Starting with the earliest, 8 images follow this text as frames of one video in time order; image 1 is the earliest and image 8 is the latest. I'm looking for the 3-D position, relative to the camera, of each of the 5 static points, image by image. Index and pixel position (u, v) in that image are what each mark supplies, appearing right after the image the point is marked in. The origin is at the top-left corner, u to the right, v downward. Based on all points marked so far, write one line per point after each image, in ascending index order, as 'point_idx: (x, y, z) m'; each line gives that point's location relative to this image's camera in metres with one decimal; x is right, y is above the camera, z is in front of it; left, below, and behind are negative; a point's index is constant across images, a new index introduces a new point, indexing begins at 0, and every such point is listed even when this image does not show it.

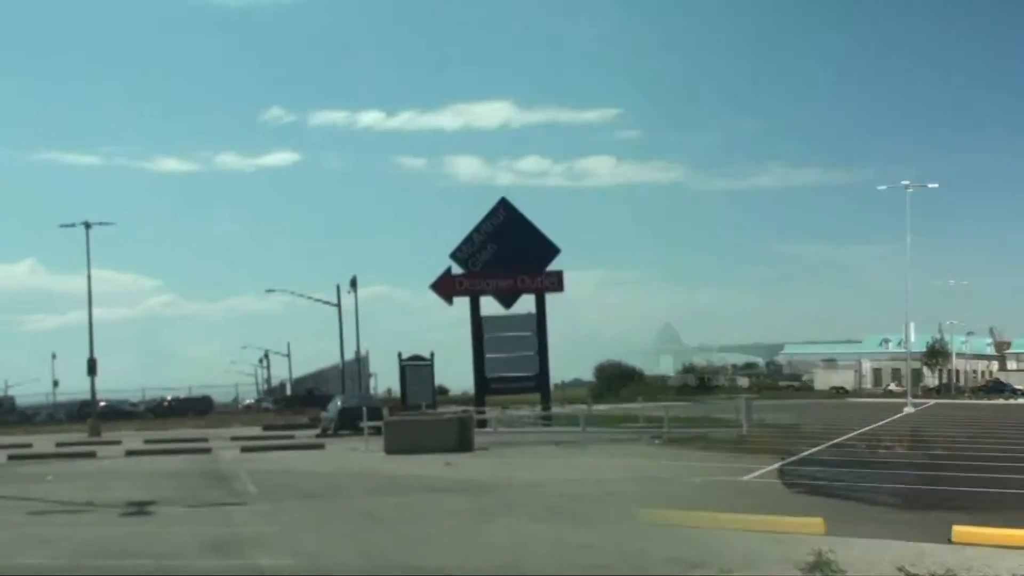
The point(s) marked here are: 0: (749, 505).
0: (+2.8, -2.6, +18.7) m
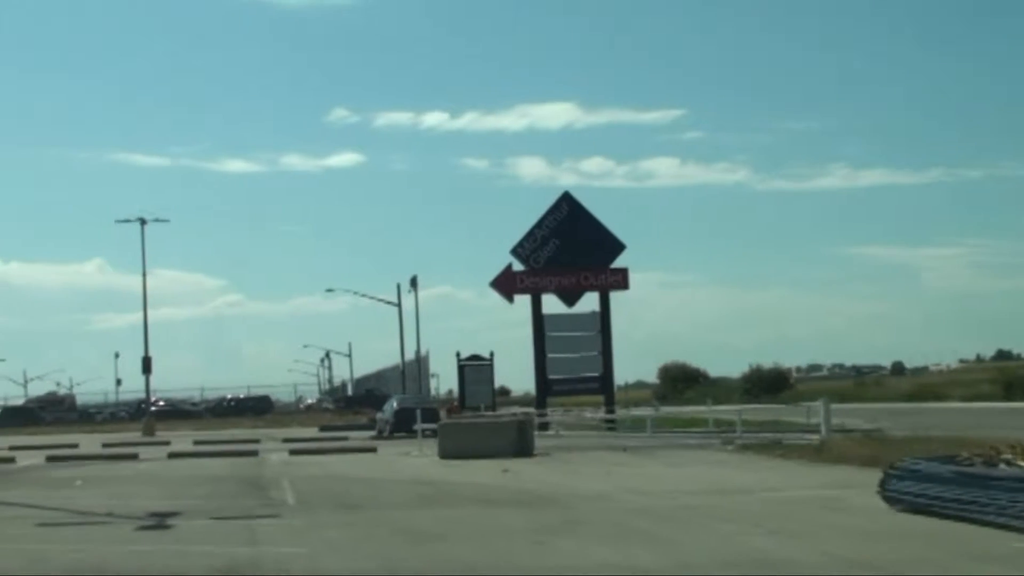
0: (+3.5, -2.5, +16.5) m
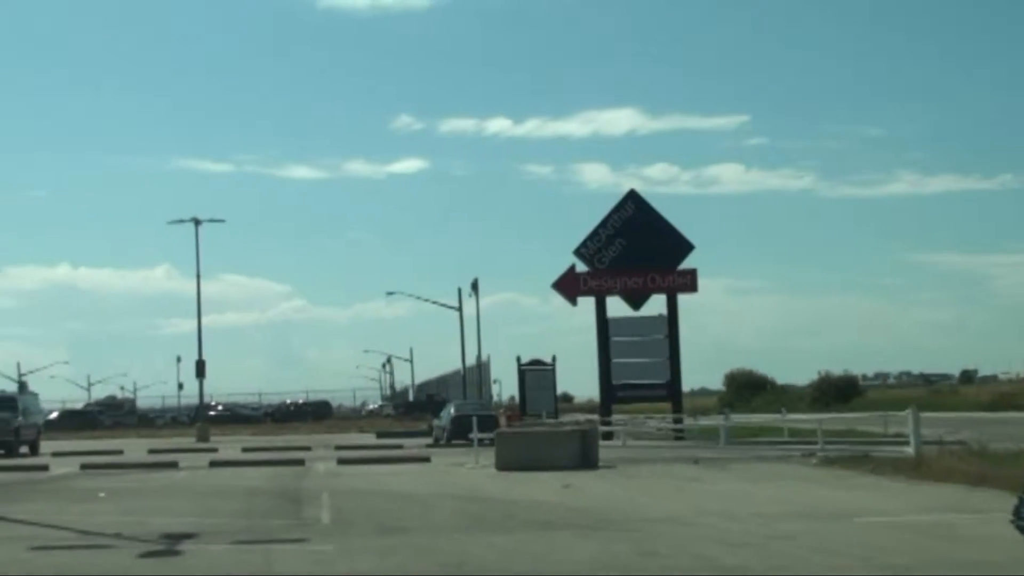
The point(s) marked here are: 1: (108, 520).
0: (+4.1, -2.4, +14.0) m
1: (-4.8, -2.8, +18.5) m
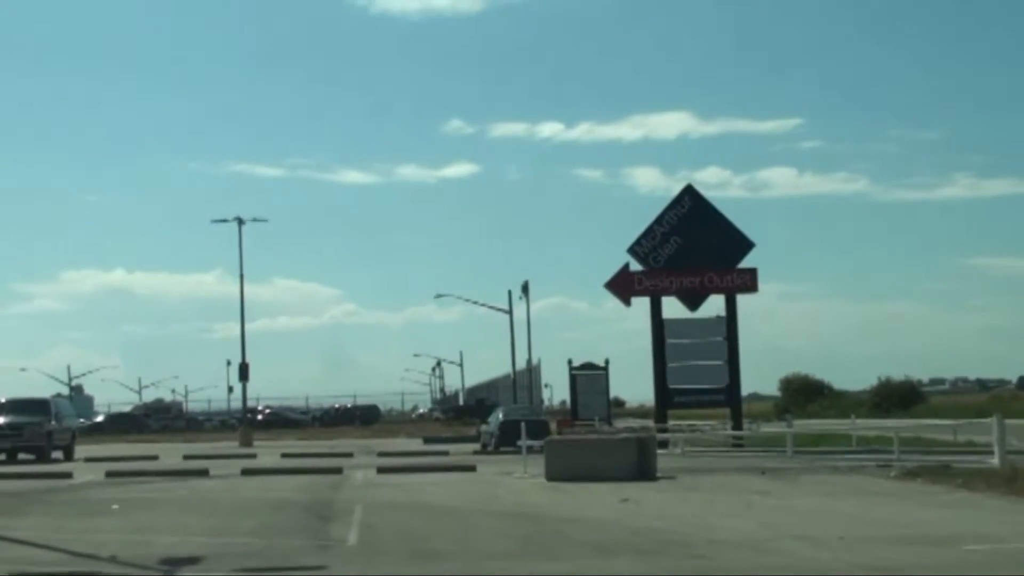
0: (+4.5, -2.3, +11.7) m
1: (-4.3, -2.7, +16.5) m
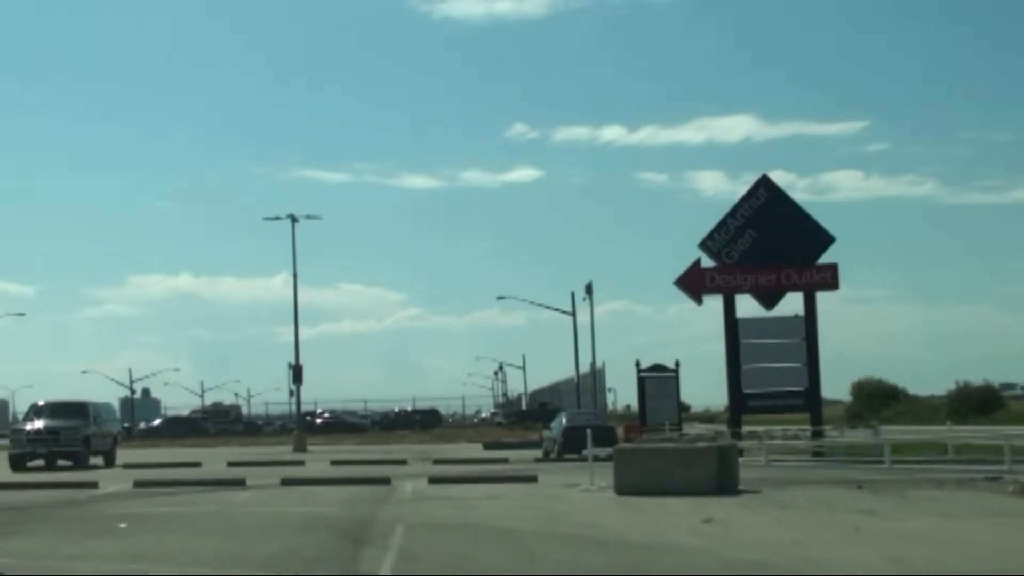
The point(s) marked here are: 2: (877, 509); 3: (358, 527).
0: (+4.8, -2.1, +8.7) m
1: (-3.7, -2.5, +13.8) m
2: (+4.6, -2.8, +19.6) m
3: (-1.9, -2.9, +19.0) m
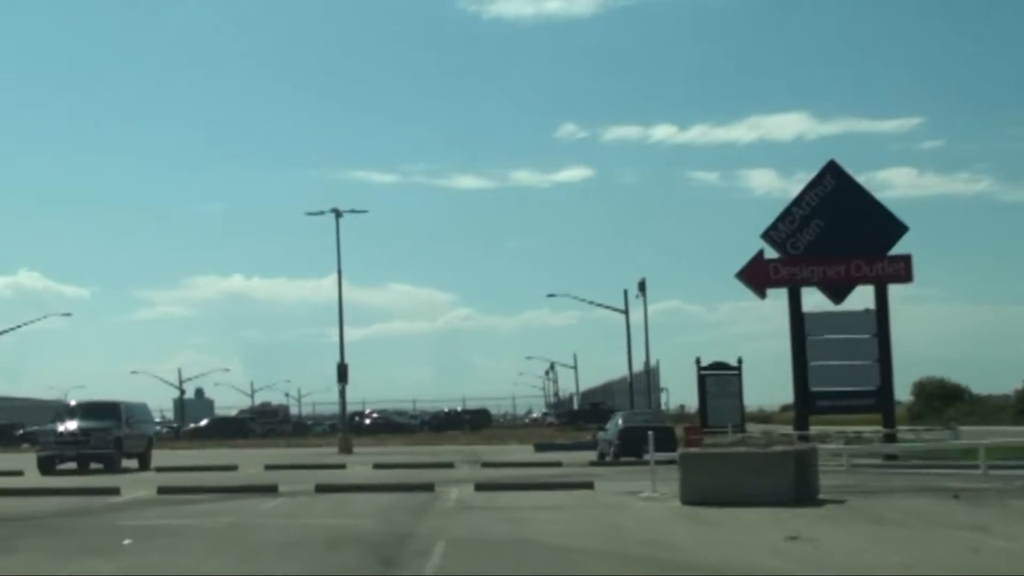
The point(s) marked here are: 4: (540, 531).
0: (+5.1, -1.9, +6.2) m
1: (-3.3, -2.3, +11.6) m
2: (+5.2, -2.6, +17.1) m
3: (-1.3, -2.7, +16.7) m
4: (+0.3, -2.7, +17.5) m
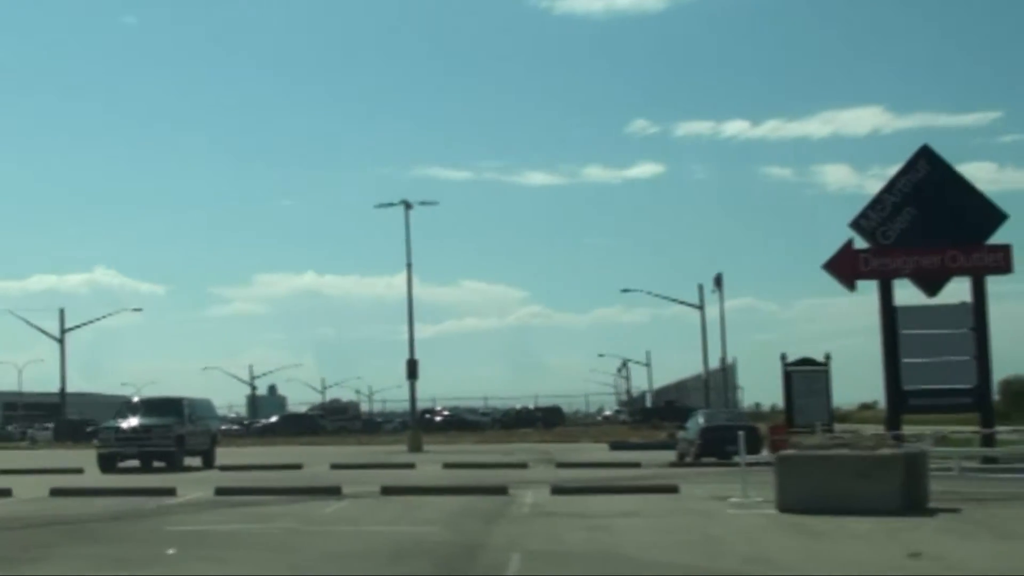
0: (+5.4, -1.8, +4.2) m
1: (-2.7, -2.2, +10.0) m
2: (+6.0, -2.4, +15.1) m
3: (-0.5, -2.6, +15.0) m
4: (+1.1, -2.6, +15.8) m
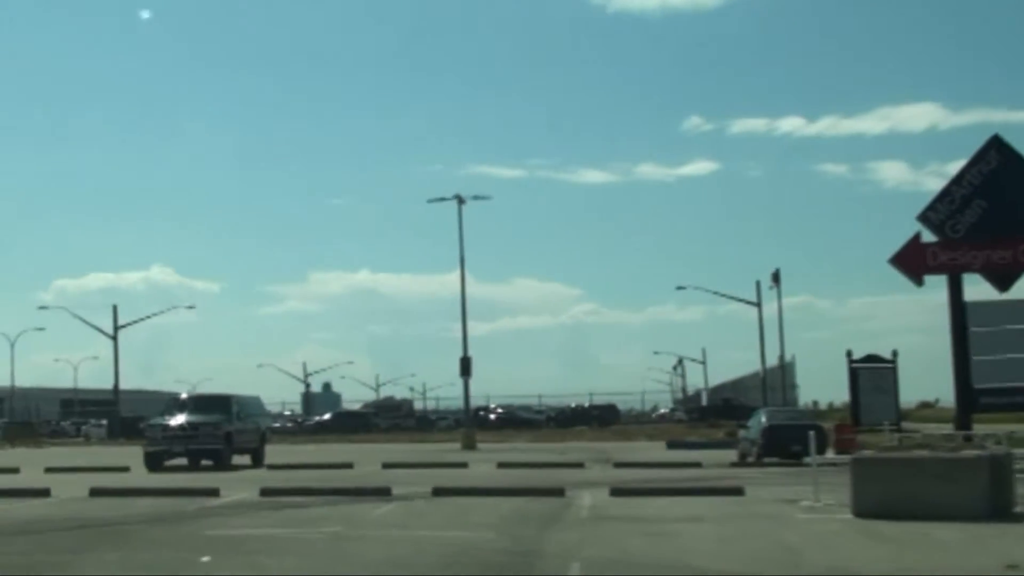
0: (+5.6, -1.7, +2.9) m
1: (-2.3, -2.1, +9.0) m
2: (+6.6, -2.3, +13.7) m
3: (+0.1, -2.5, +13.9) m
4: (+1.7, -2.5, +14.6) m
